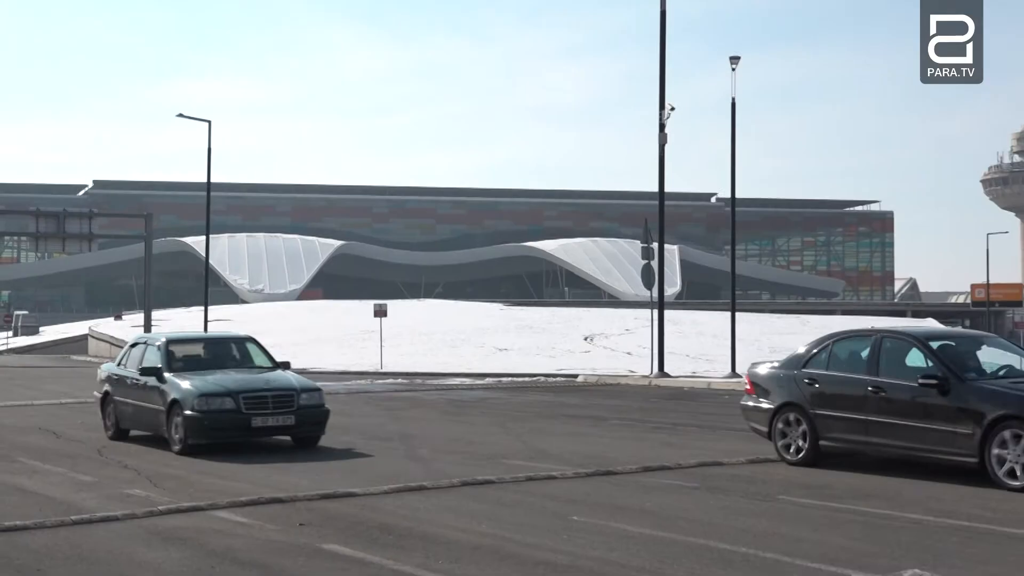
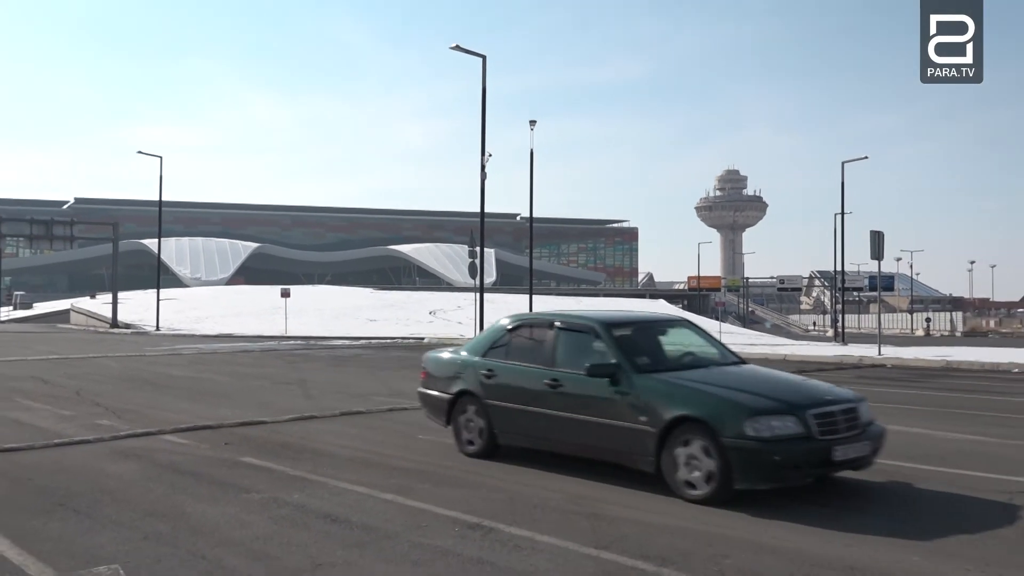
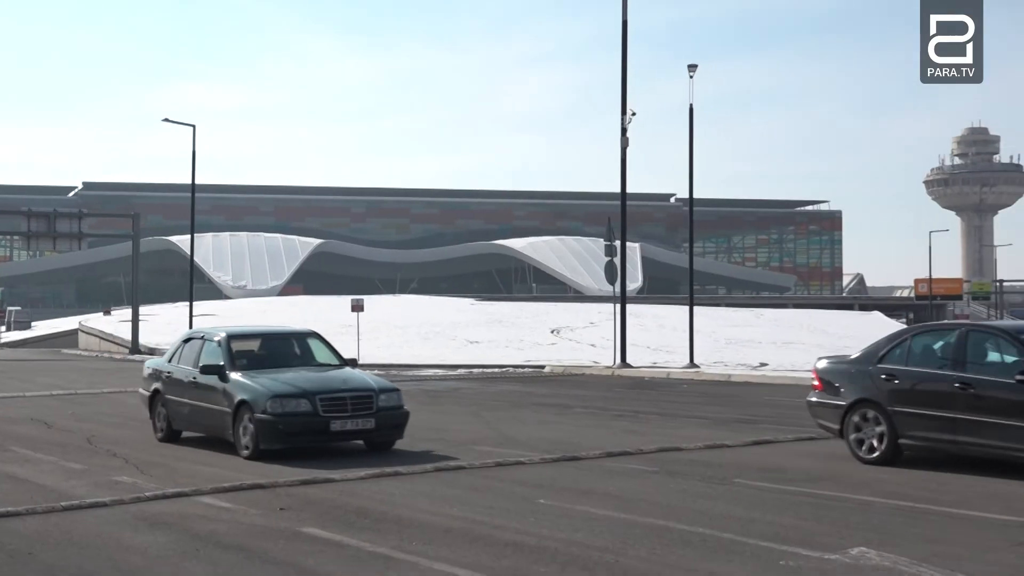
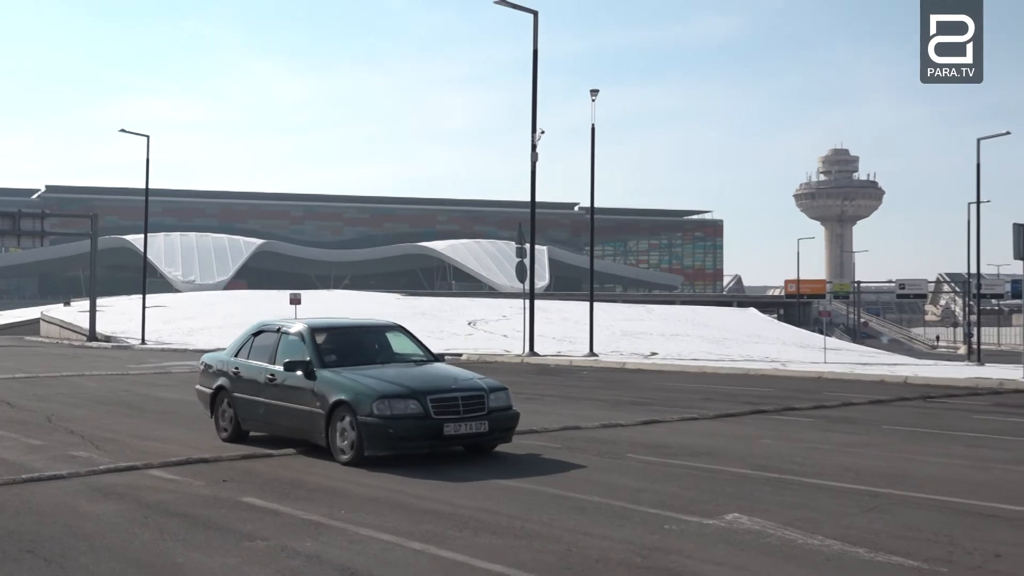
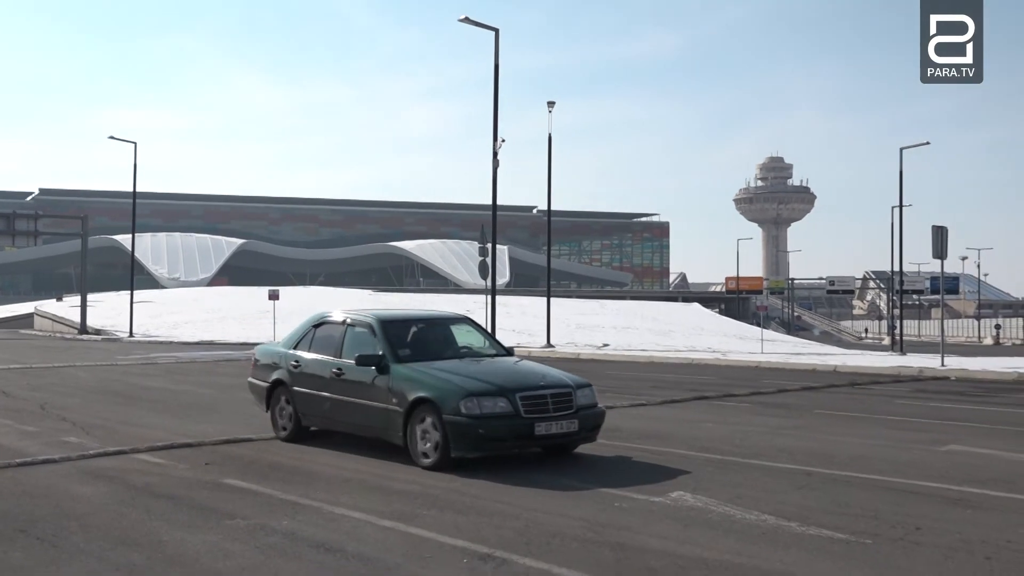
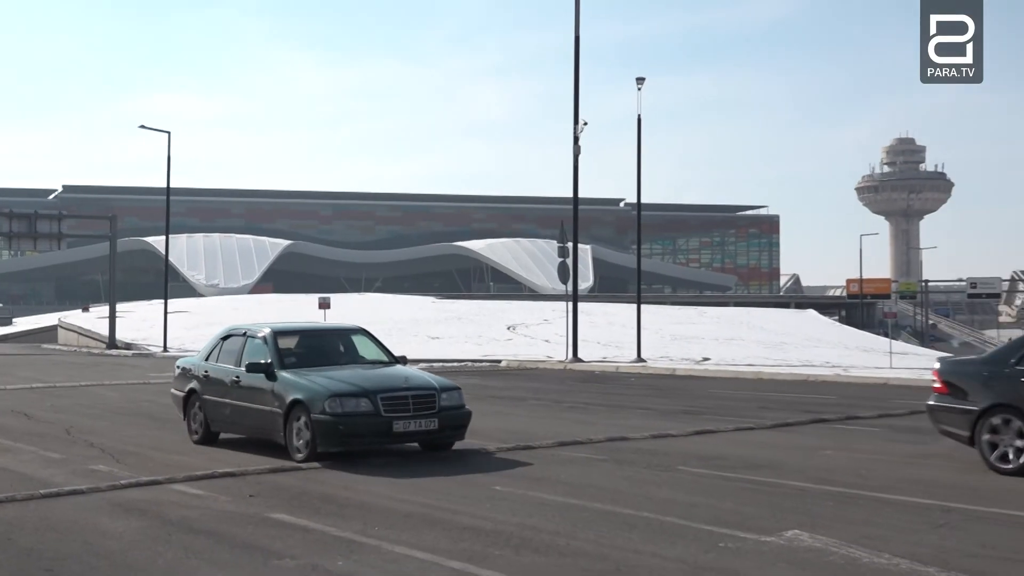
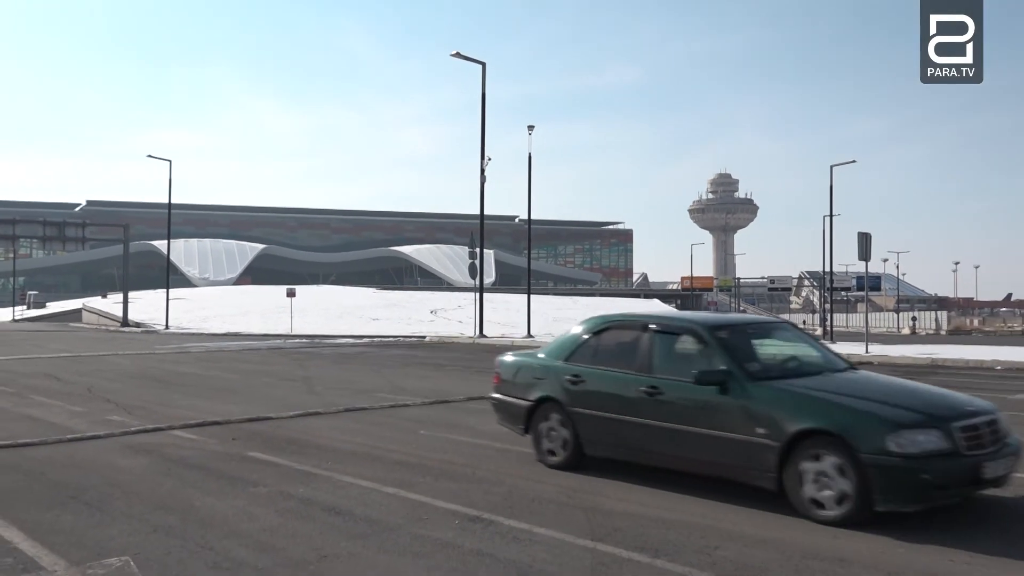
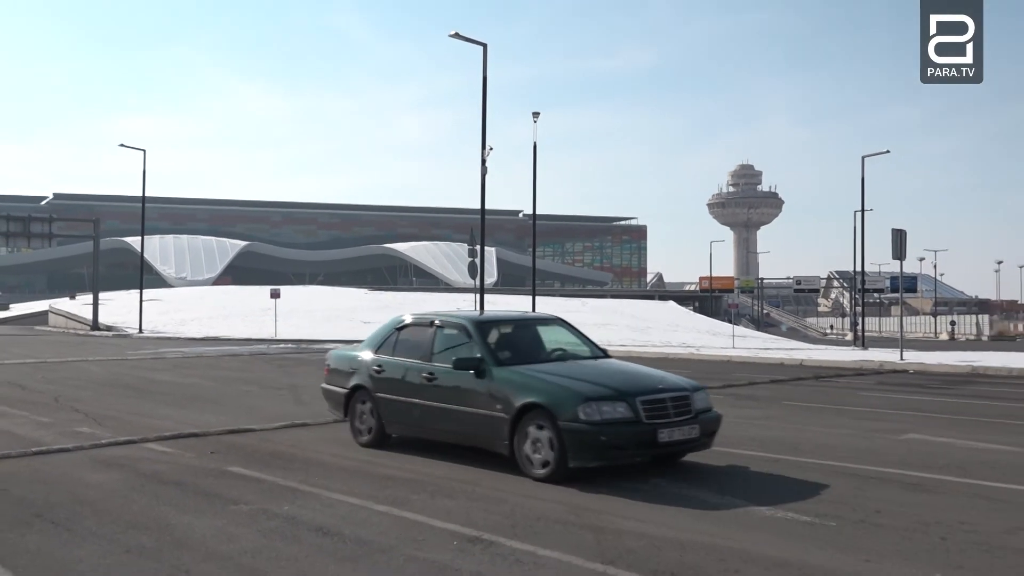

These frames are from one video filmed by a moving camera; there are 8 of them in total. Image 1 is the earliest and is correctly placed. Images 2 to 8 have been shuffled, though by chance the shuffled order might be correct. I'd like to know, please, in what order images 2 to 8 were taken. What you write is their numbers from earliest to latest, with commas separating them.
3, 6, 4, 5, 8, 2, 7
